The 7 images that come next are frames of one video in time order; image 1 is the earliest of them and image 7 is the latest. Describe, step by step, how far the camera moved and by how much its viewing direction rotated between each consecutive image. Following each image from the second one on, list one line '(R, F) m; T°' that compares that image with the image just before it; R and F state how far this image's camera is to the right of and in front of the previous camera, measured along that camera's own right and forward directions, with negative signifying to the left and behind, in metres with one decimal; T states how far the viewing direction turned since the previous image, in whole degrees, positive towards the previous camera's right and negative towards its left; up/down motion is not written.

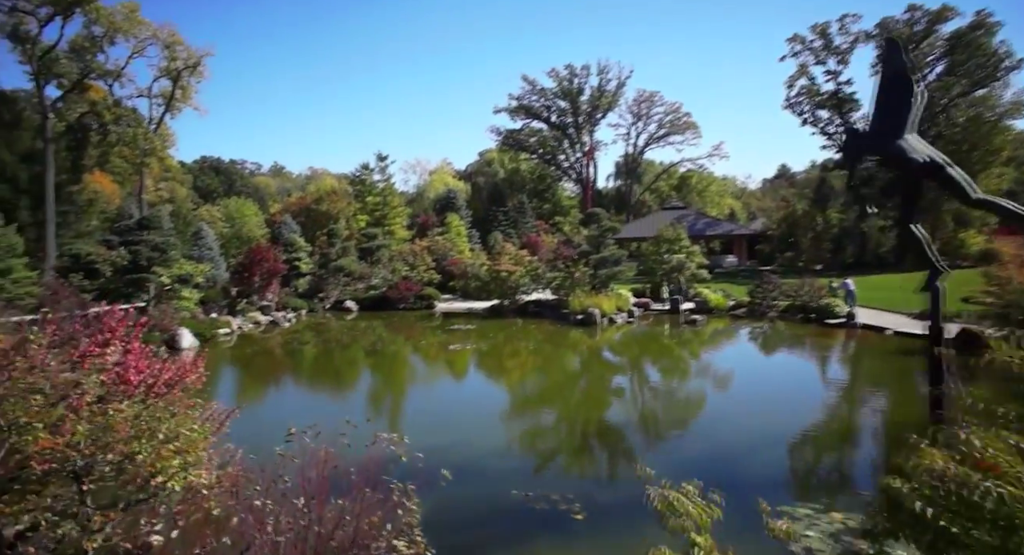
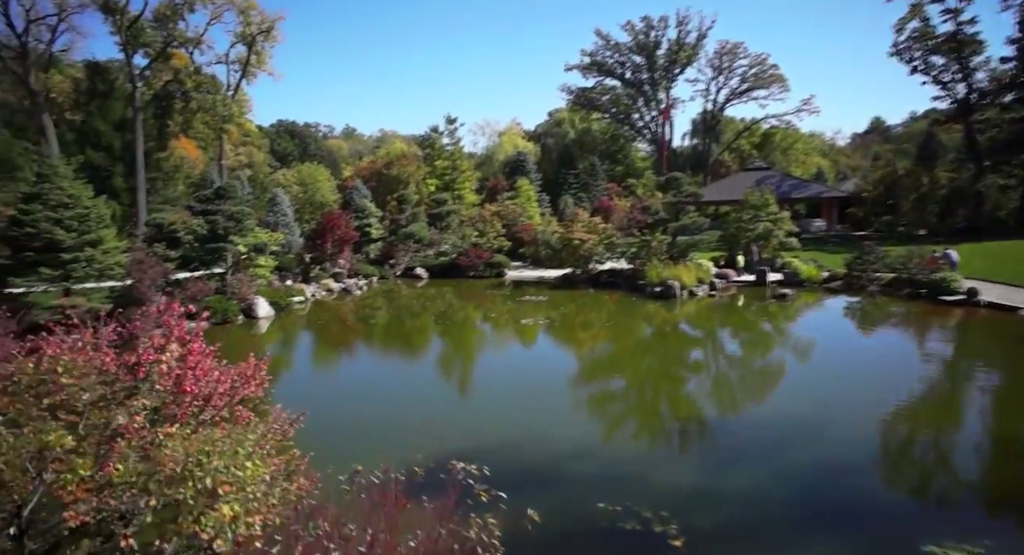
(-0.1, +0.5) m; -6°
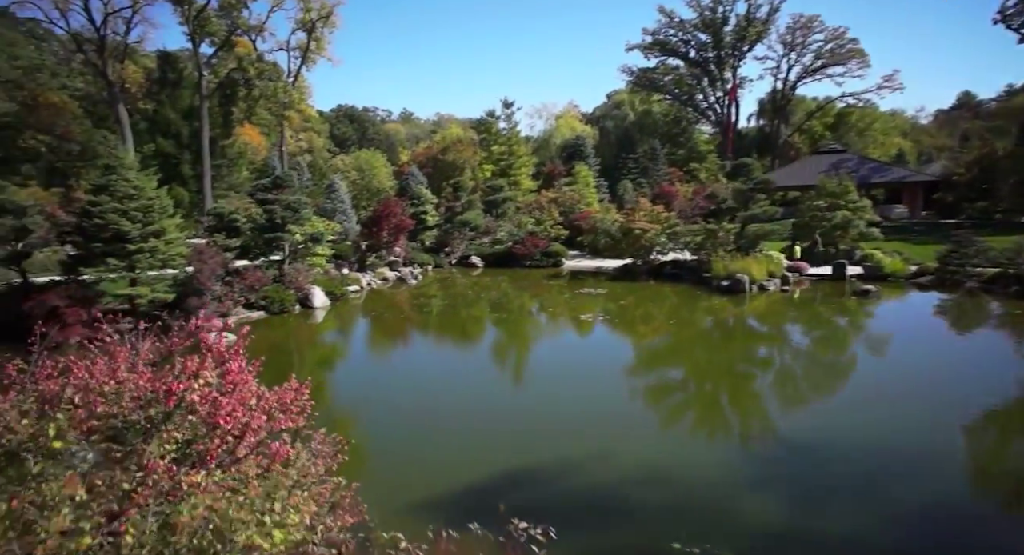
(-0.1, +0.4) m; -5°
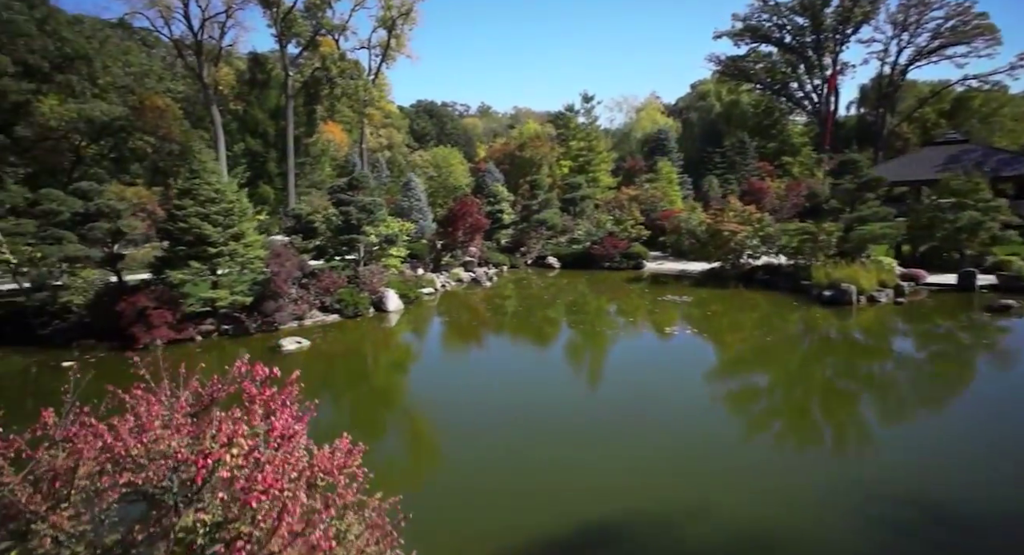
(-0.1, +0.6) m; -7°
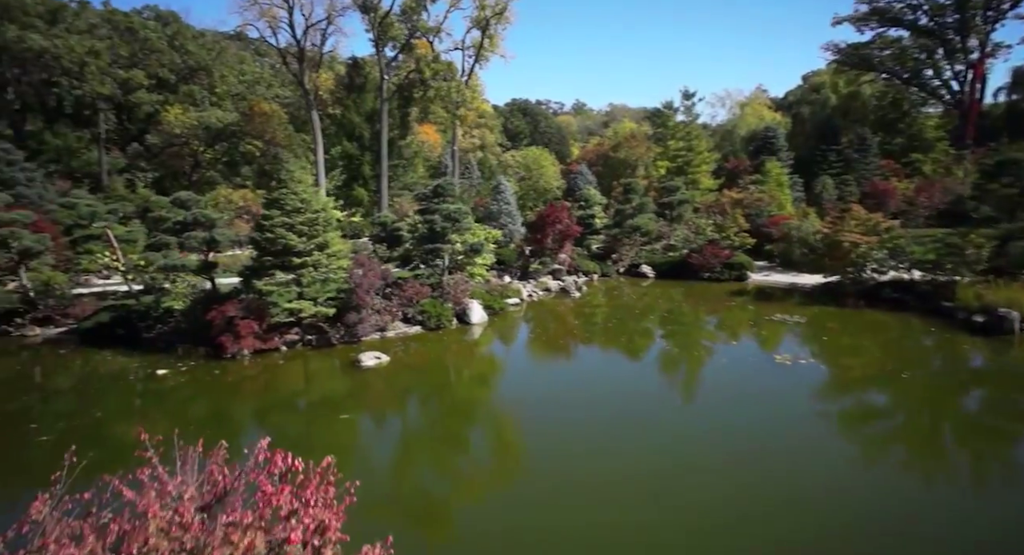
(0.0, +0.7) m; -8°
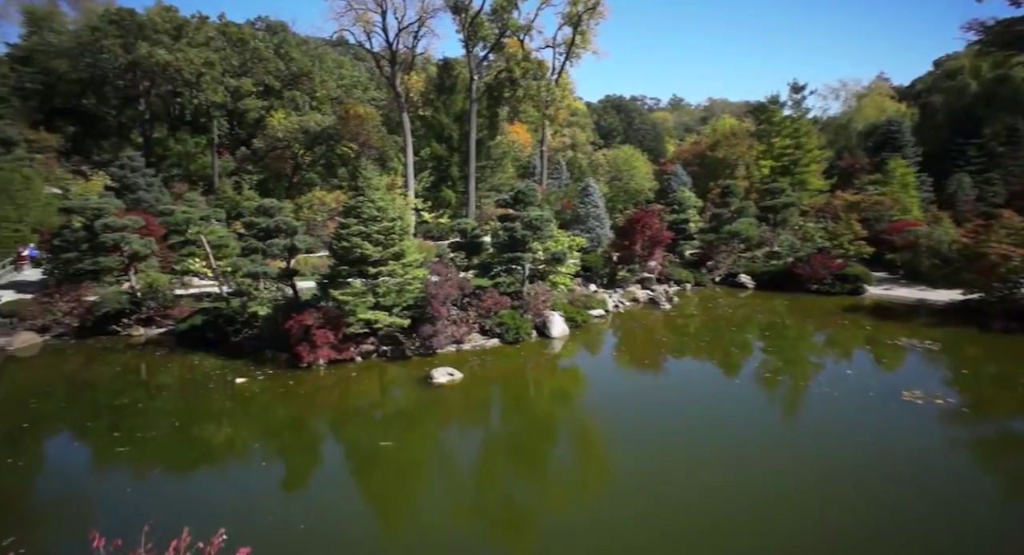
(+0.1, +0.7) m; -8°
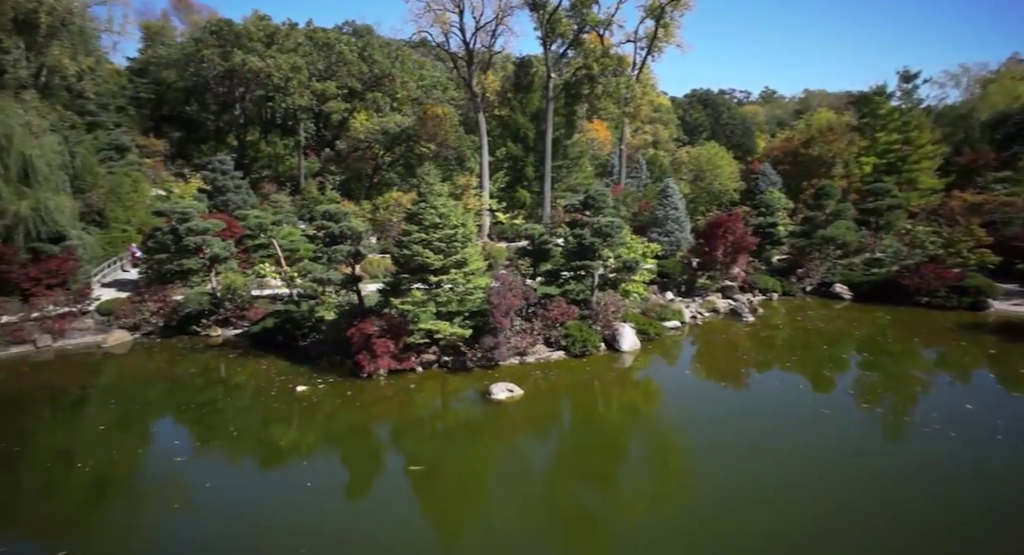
(+0.2, +0.5) m; -7°
